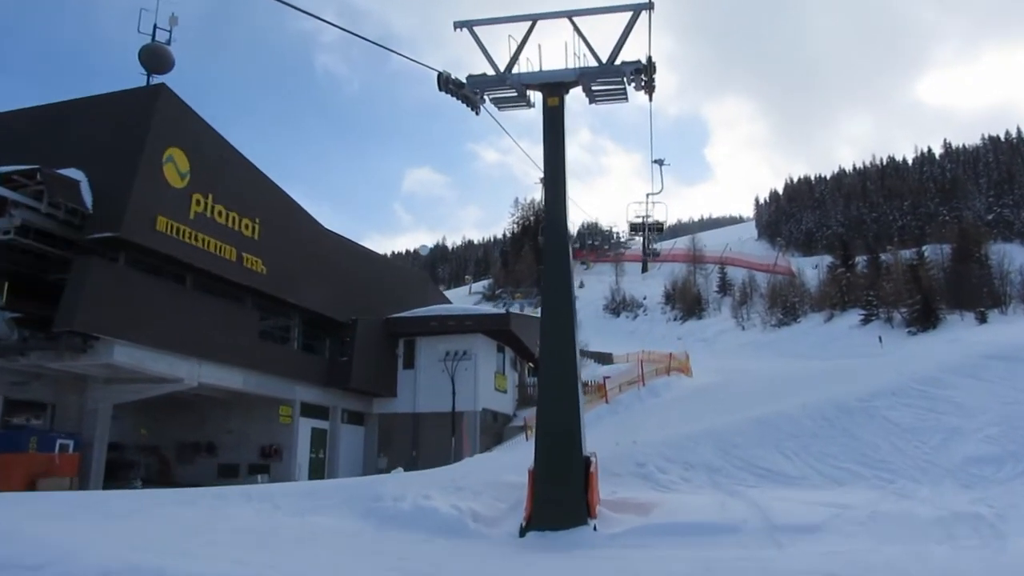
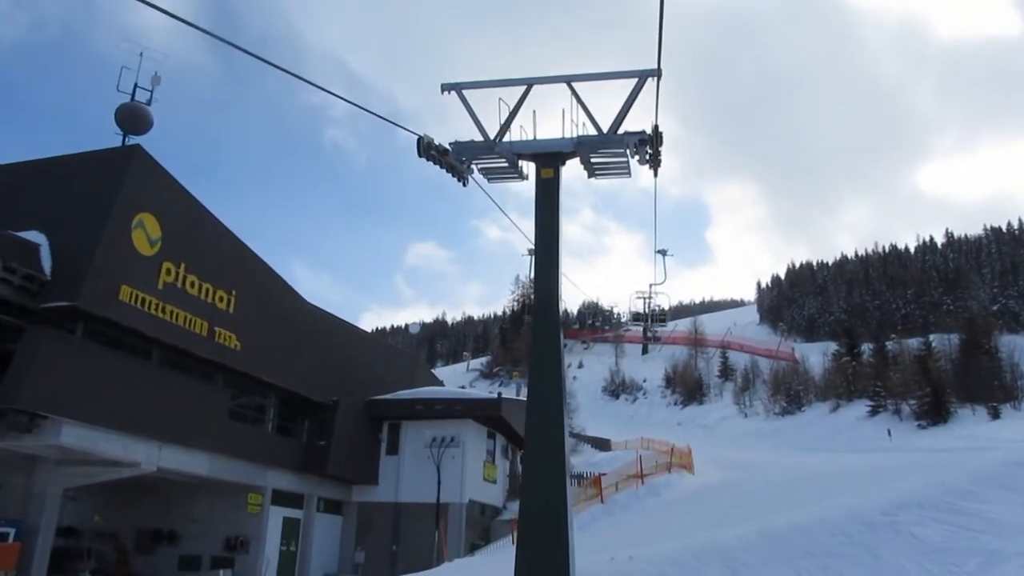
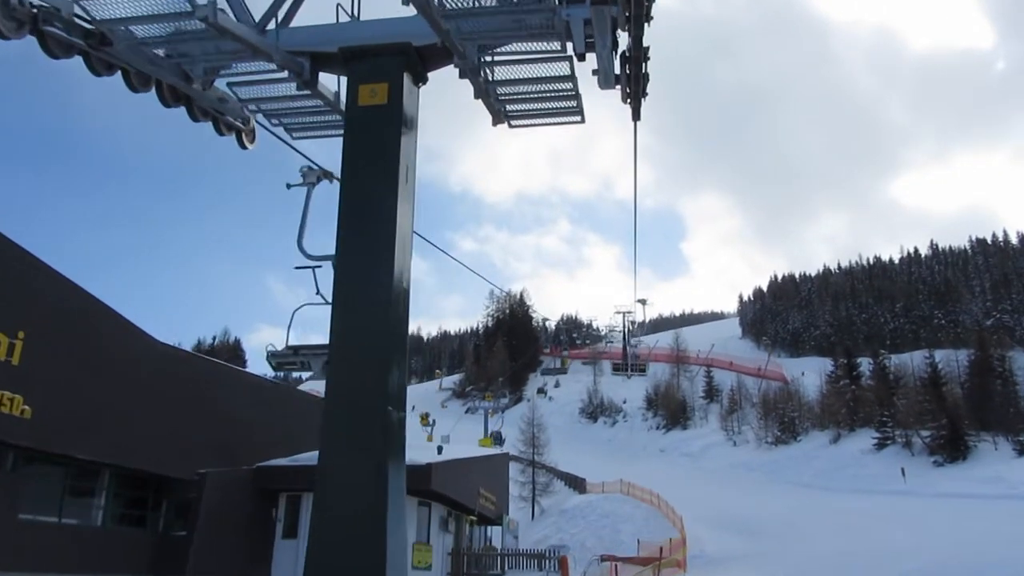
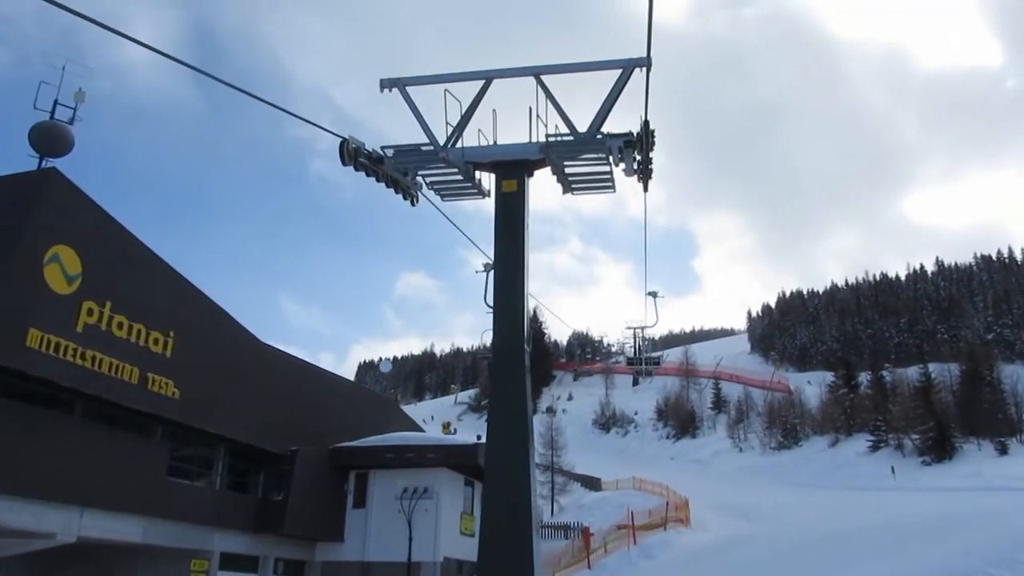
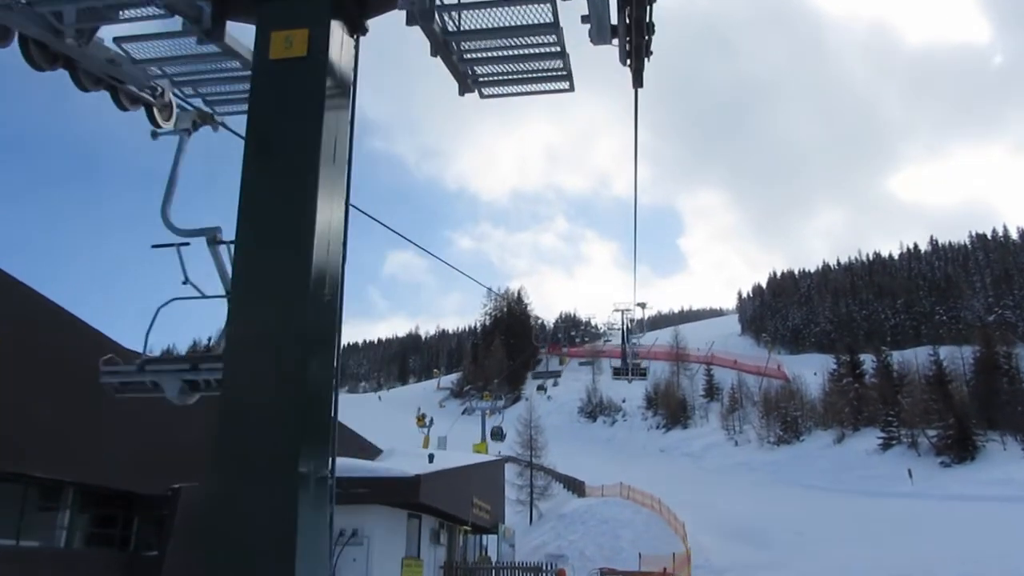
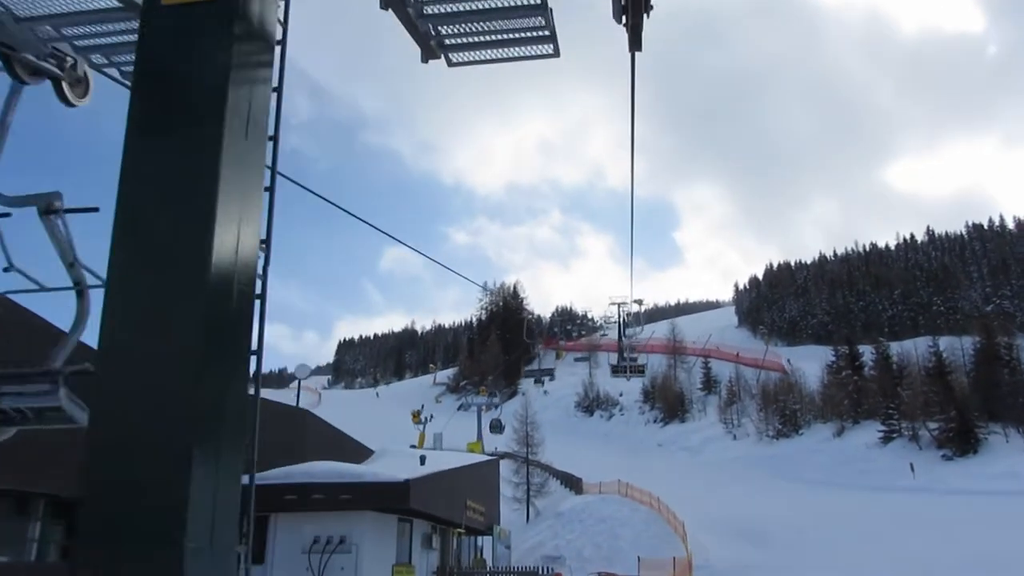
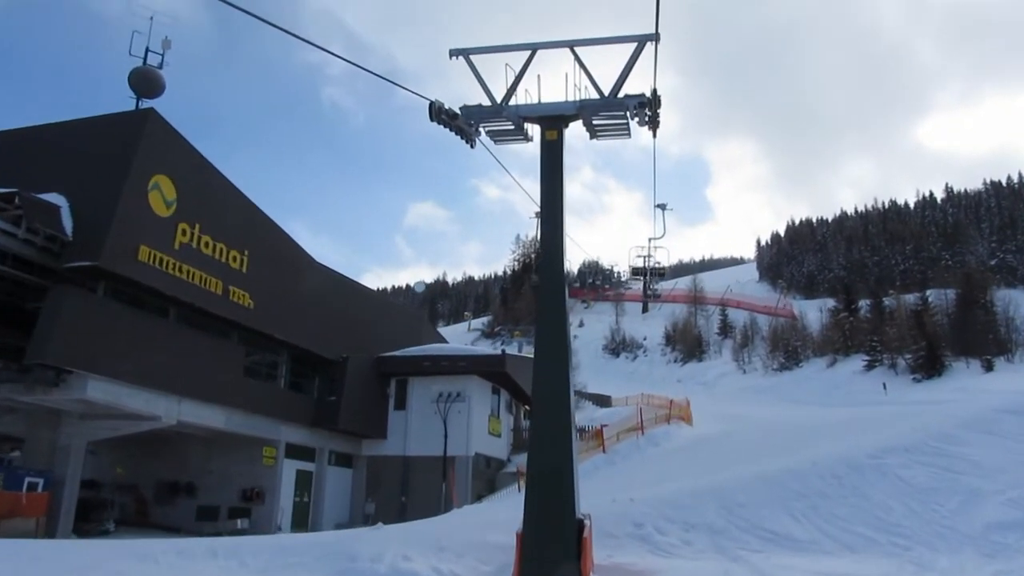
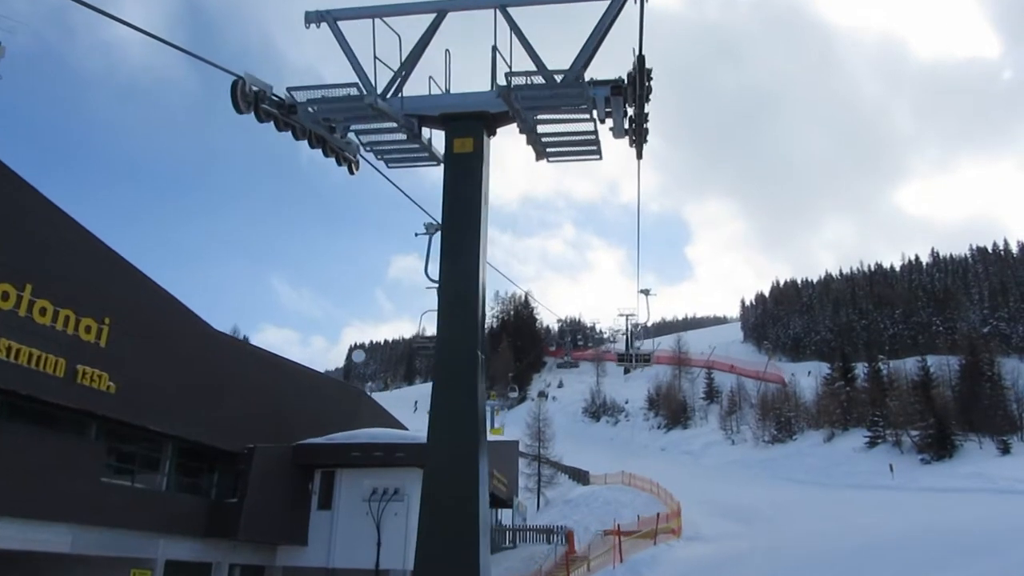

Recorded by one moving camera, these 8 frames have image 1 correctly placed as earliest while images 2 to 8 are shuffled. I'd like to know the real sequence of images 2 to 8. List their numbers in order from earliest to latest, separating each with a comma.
7, 2, 4, 8, 3, 5, 6
